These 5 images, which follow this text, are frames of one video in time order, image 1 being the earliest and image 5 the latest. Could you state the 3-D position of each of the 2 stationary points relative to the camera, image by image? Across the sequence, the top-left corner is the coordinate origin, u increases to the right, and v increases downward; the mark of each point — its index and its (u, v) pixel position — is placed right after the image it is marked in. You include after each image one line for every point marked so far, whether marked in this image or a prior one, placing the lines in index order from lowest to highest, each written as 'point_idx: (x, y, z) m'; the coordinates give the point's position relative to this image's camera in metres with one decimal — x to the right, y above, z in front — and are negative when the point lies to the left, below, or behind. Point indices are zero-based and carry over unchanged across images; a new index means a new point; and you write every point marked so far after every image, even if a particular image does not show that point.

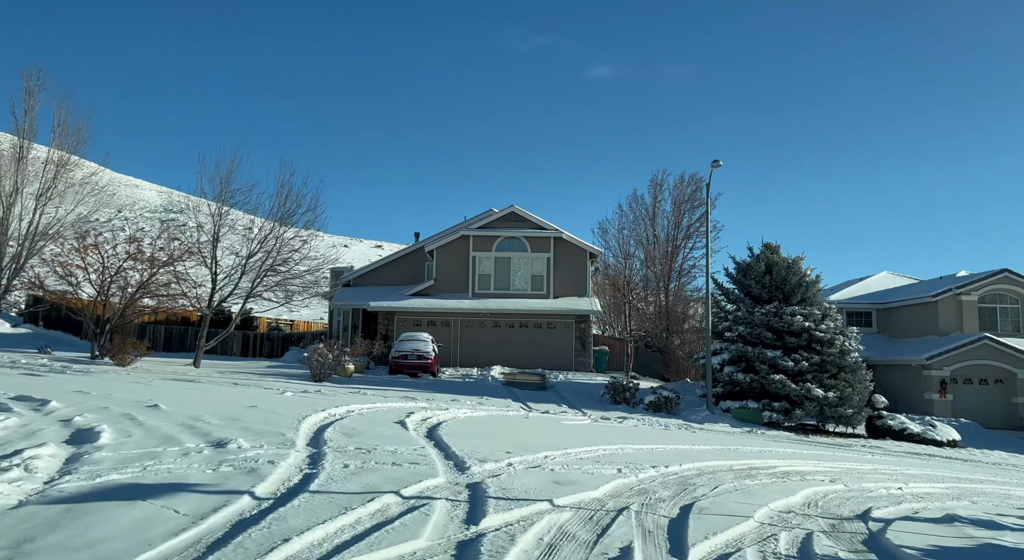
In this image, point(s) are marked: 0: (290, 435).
0: (-2.7, -1.9, +9.1) m
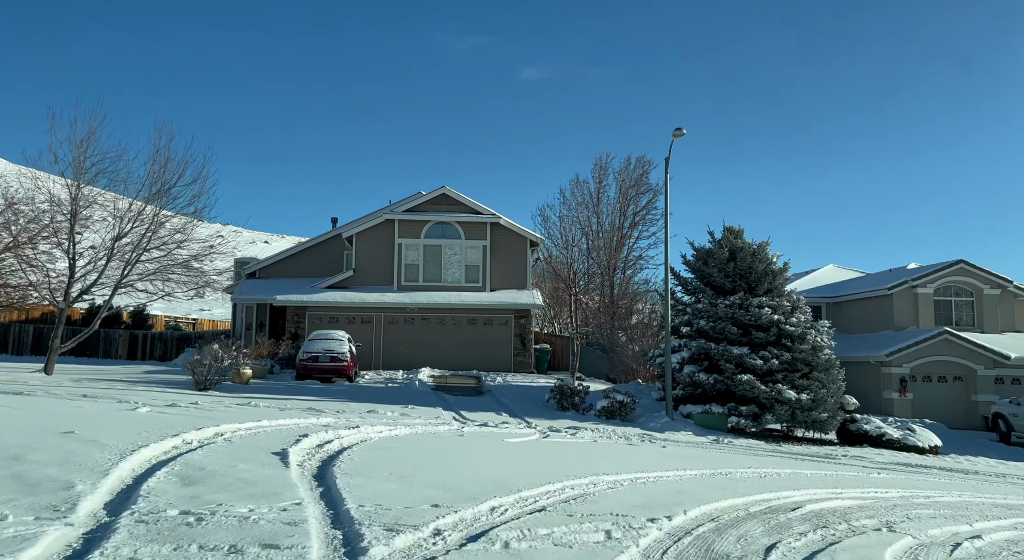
0: (-3.2, -1.6, +5.7) m
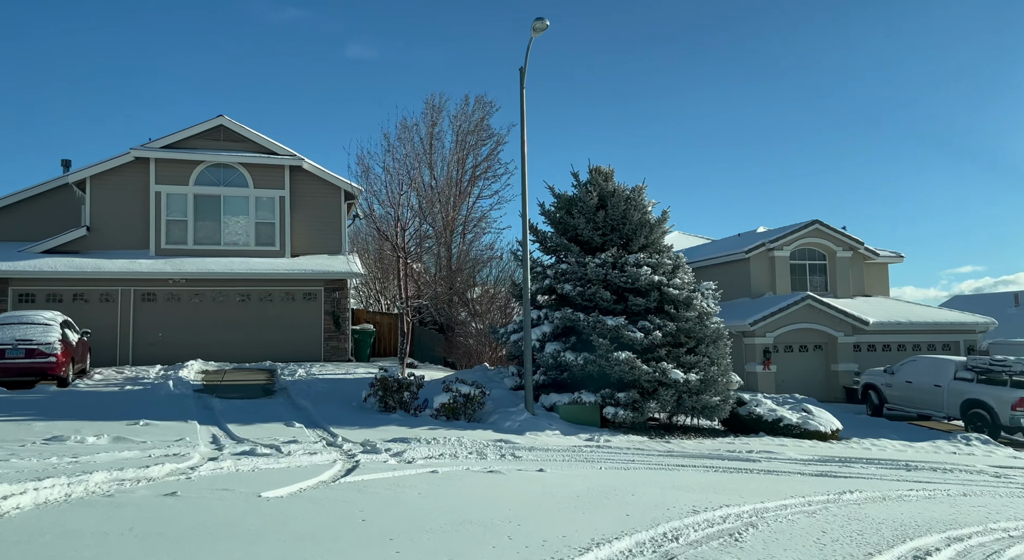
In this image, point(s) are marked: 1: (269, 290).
0: (-3.8, -1.0, -0.3) m
1: (-5.8, -0.2, +18.2) m
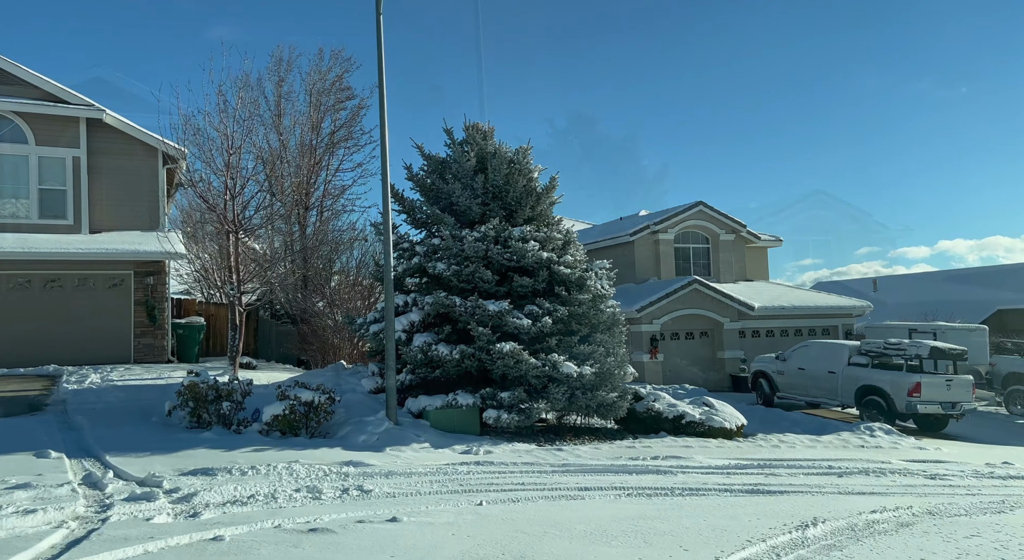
0: (-3.5, -0.8, -3.6) m
1: (-8.6, +0.1, +14.3) m
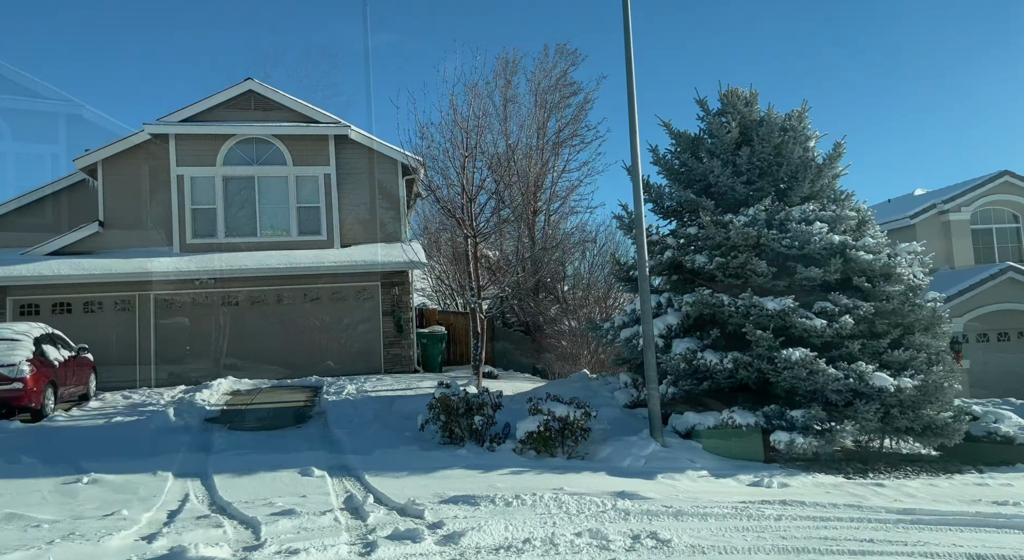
0: (-4.0, -0.9, -3.8) m
1: (-3.8, -0.1, +14.7) m
